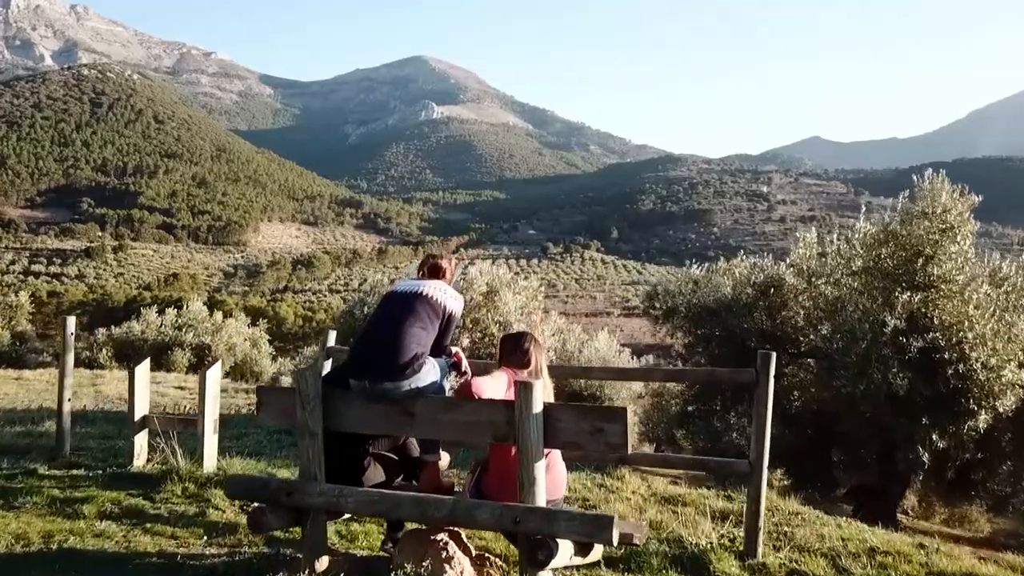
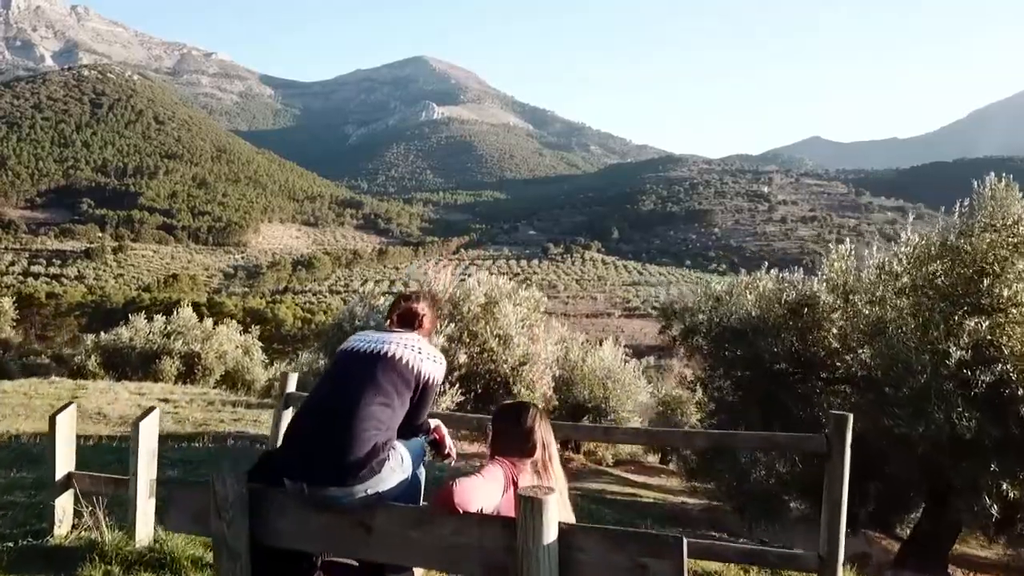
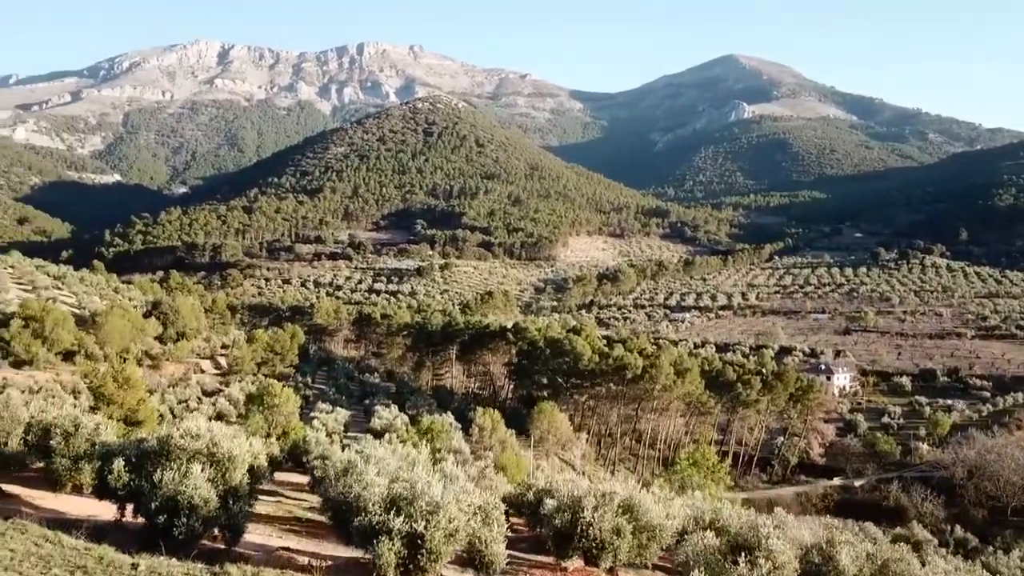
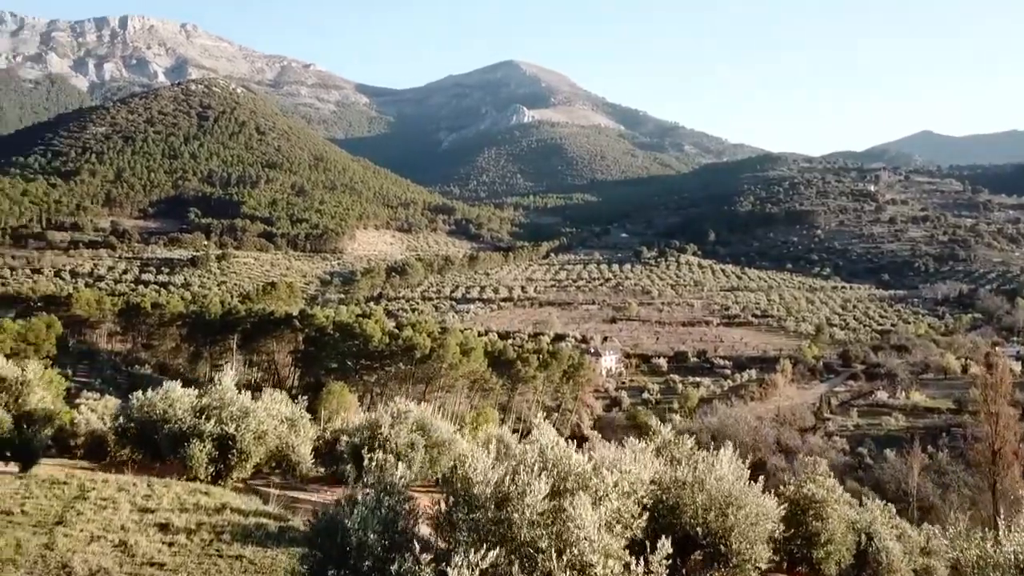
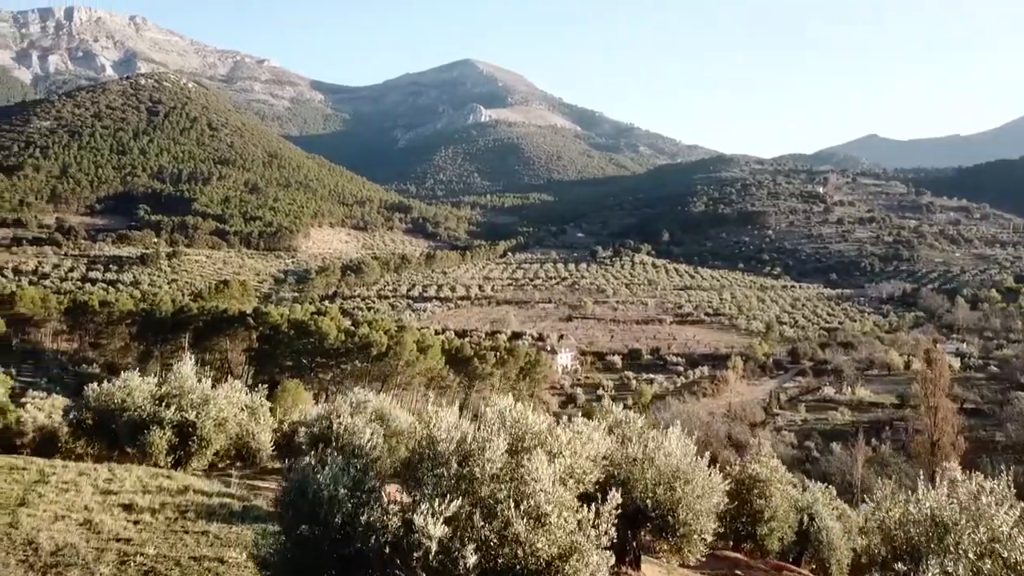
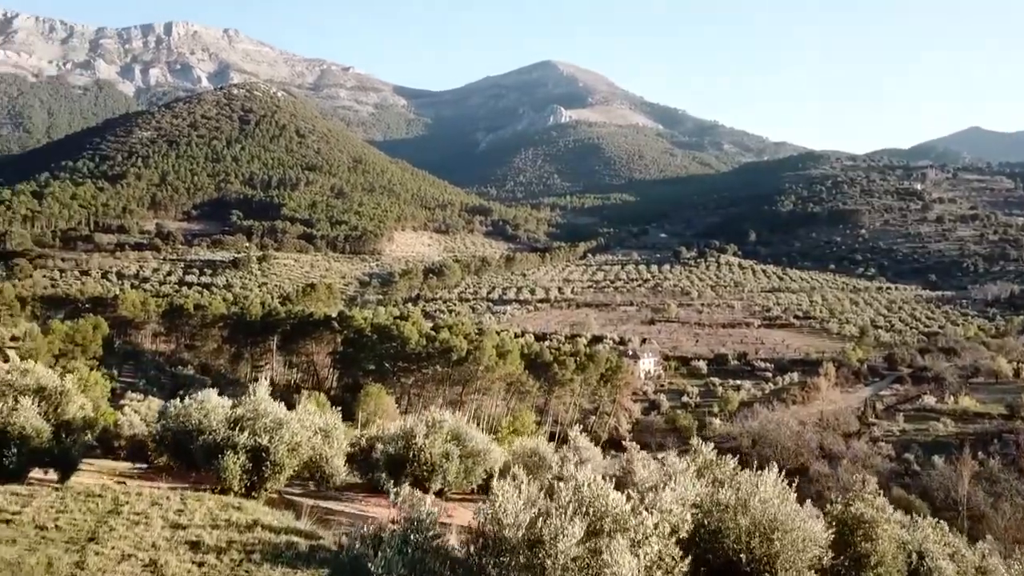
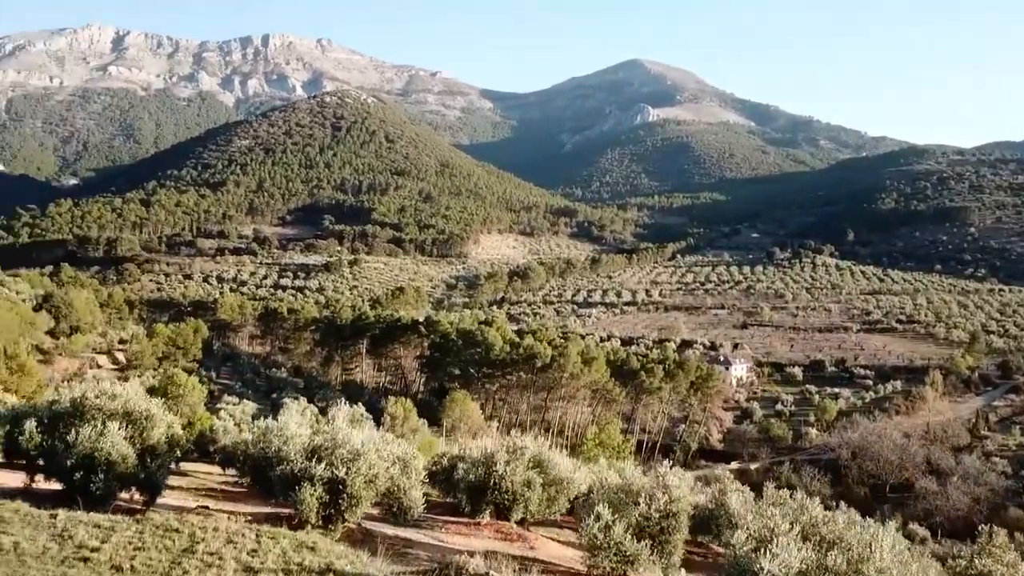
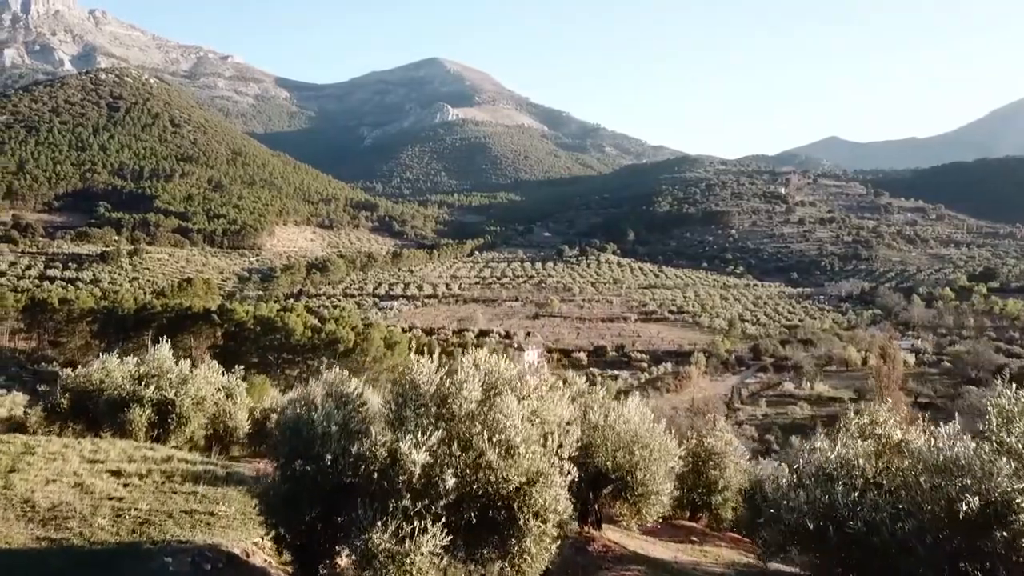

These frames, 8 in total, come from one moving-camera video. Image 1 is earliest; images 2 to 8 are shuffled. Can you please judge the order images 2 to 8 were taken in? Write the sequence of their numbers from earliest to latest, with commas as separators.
2, 8, 5, 4, 6, 7, 3
